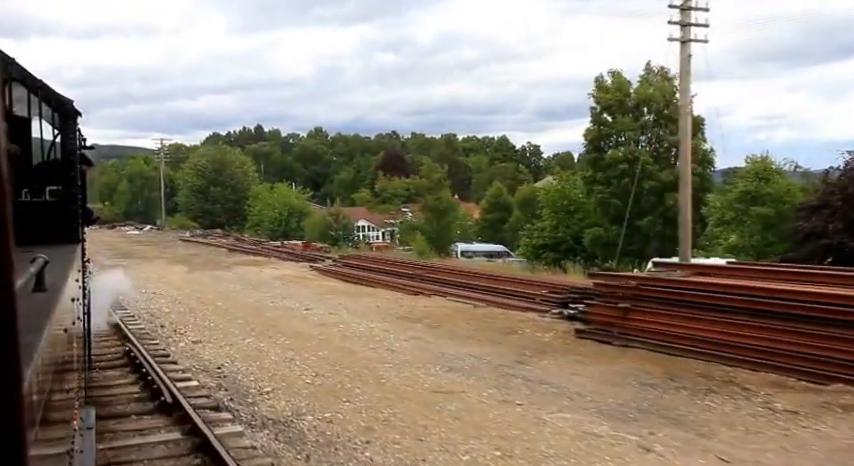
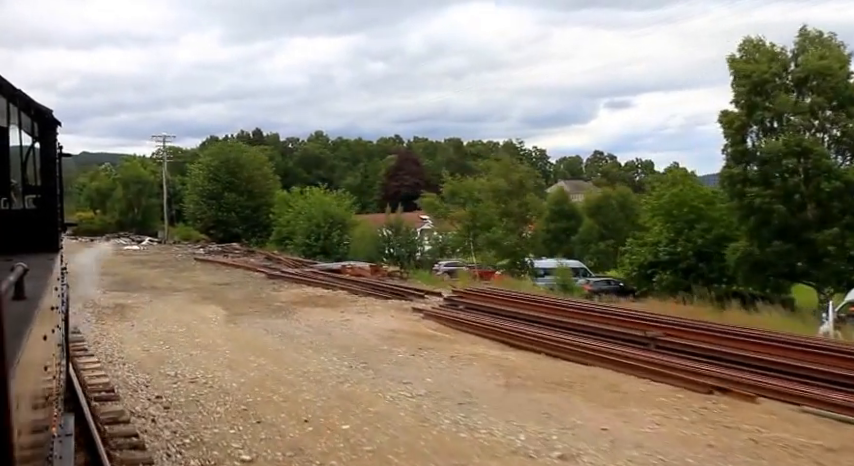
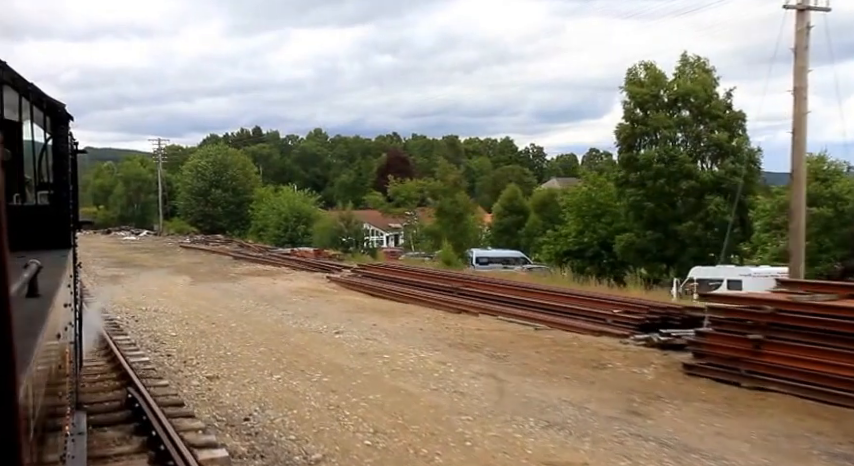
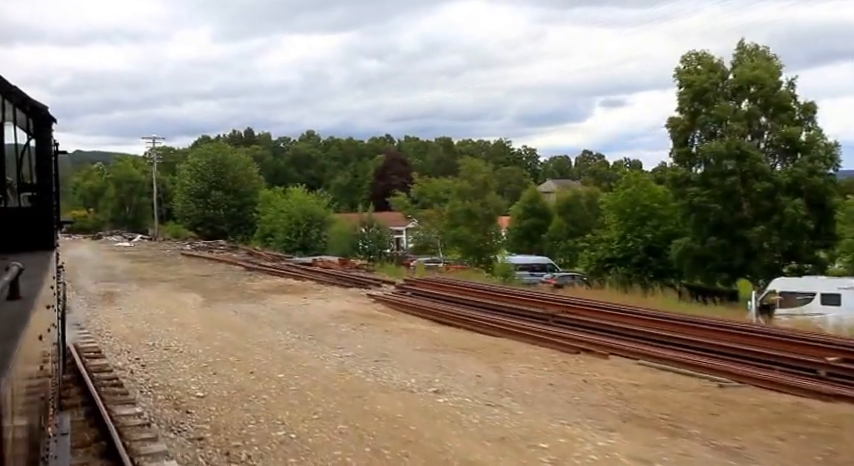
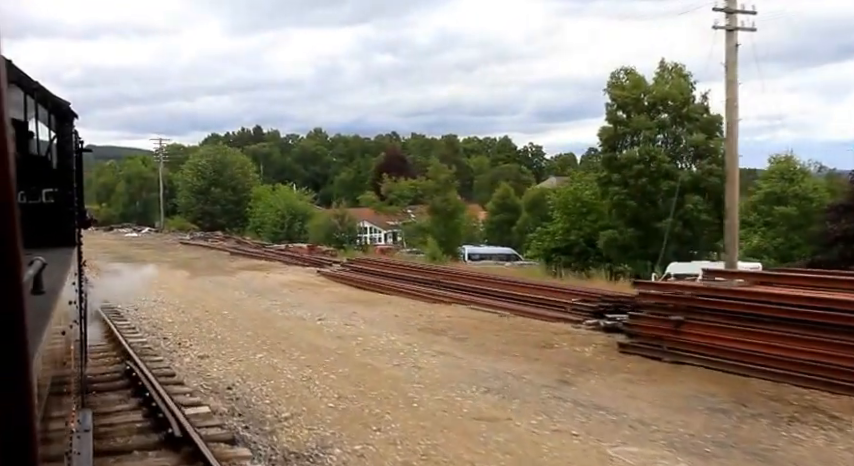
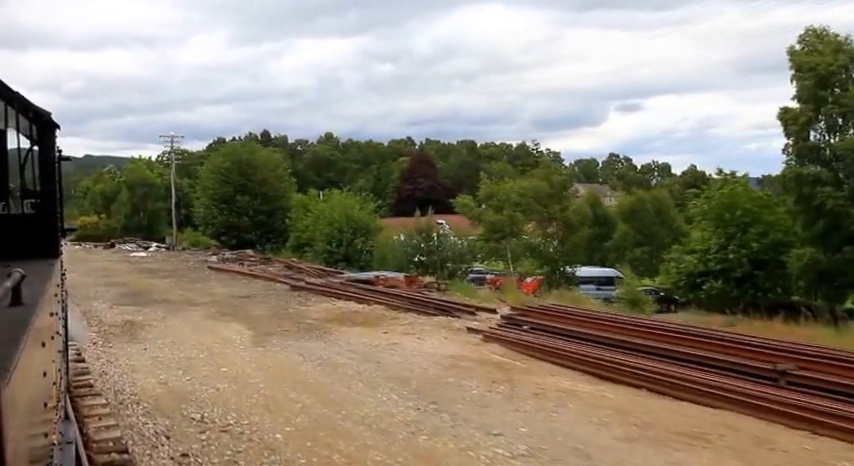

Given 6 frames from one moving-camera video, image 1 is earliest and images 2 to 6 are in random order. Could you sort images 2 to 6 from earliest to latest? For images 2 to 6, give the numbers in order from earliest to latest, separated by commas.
5, 3, 4, 2, 6
